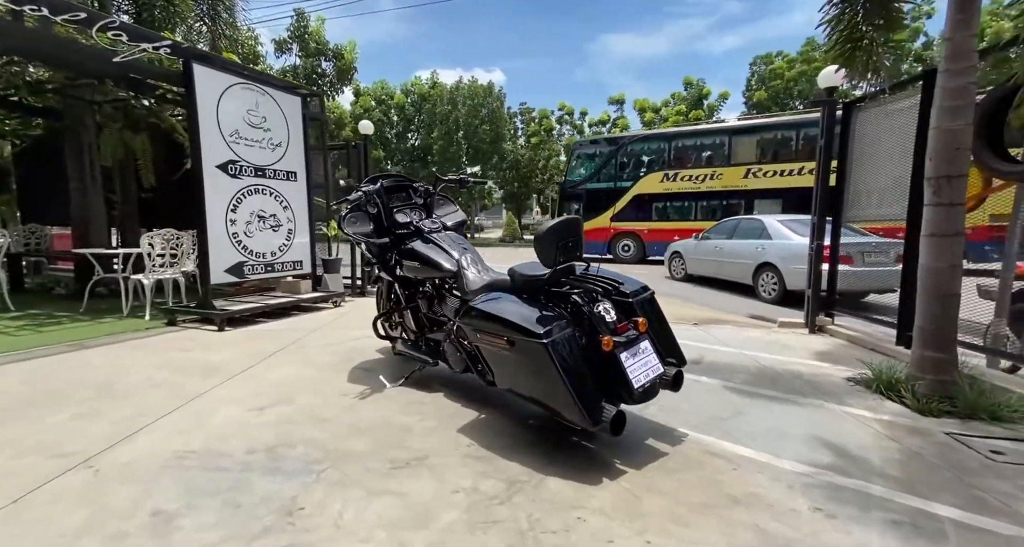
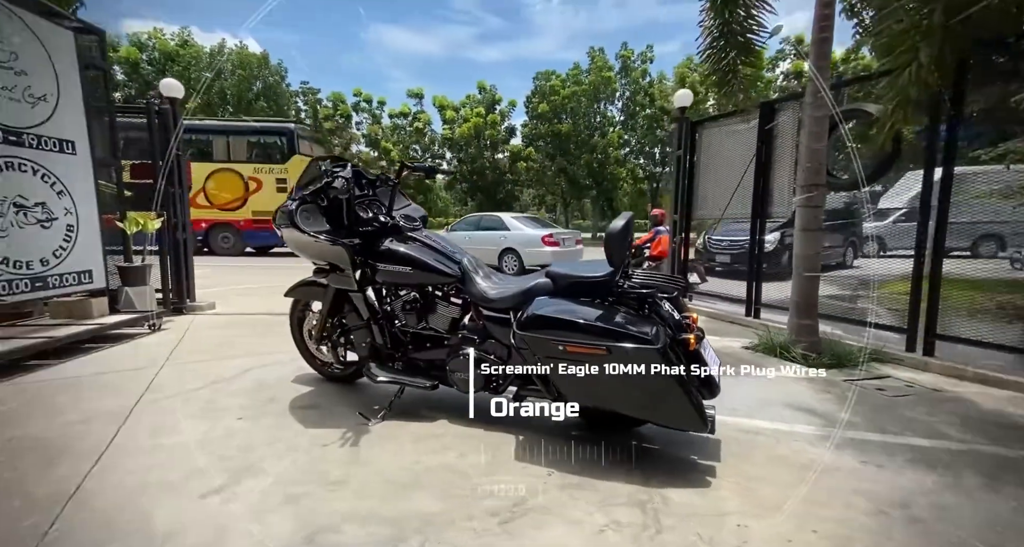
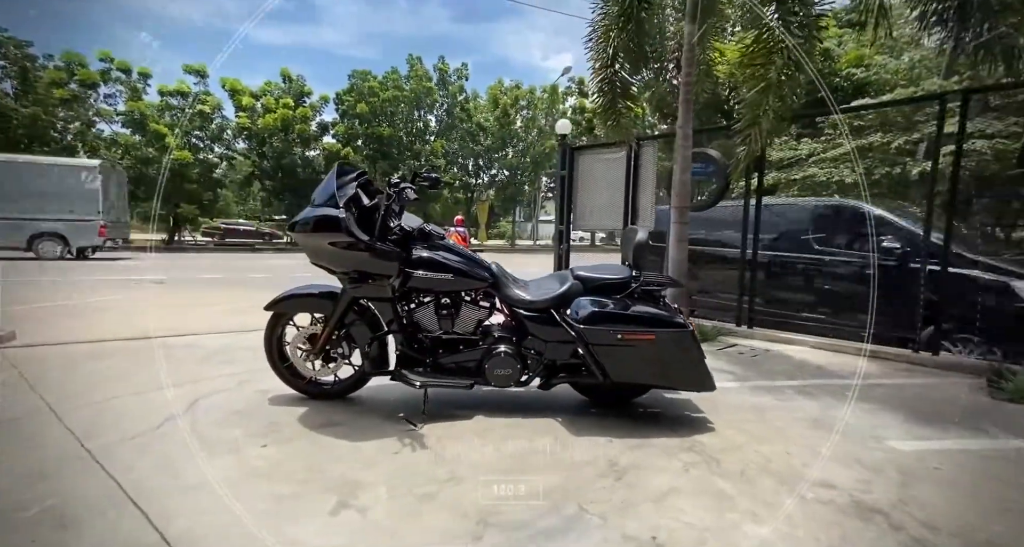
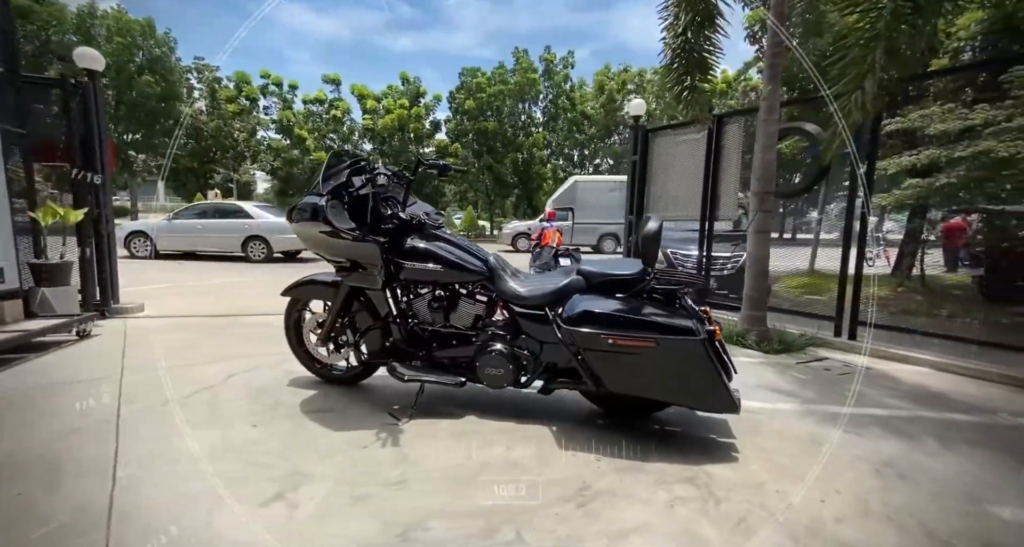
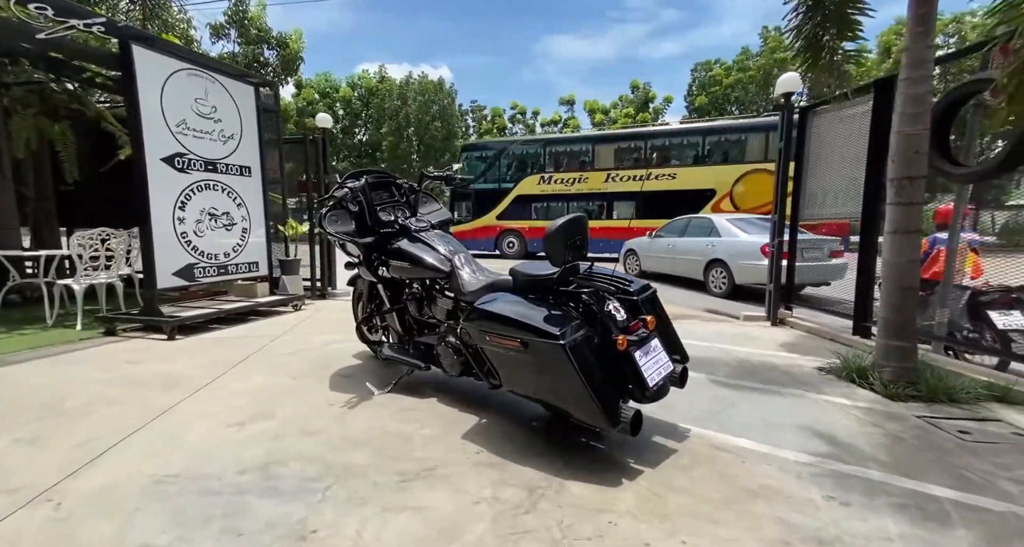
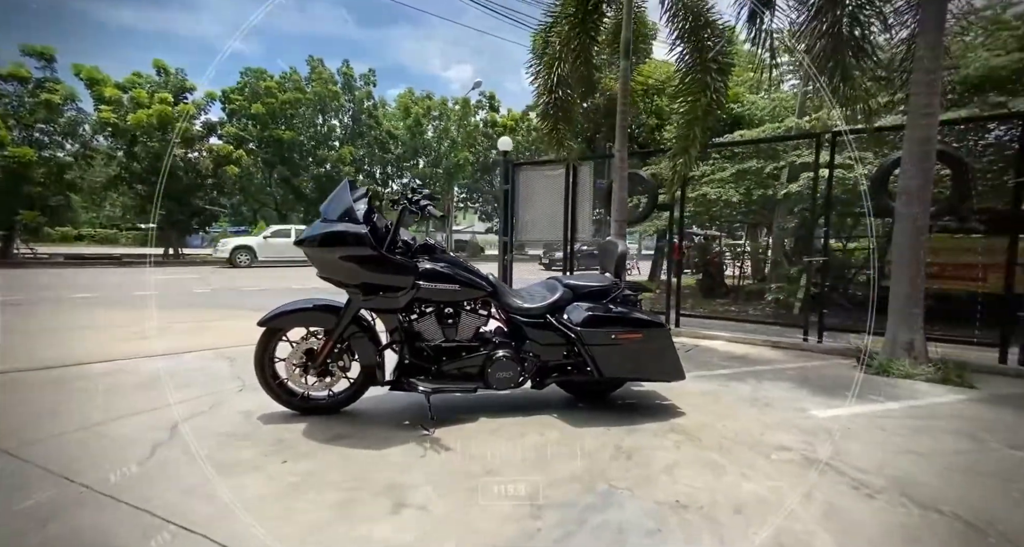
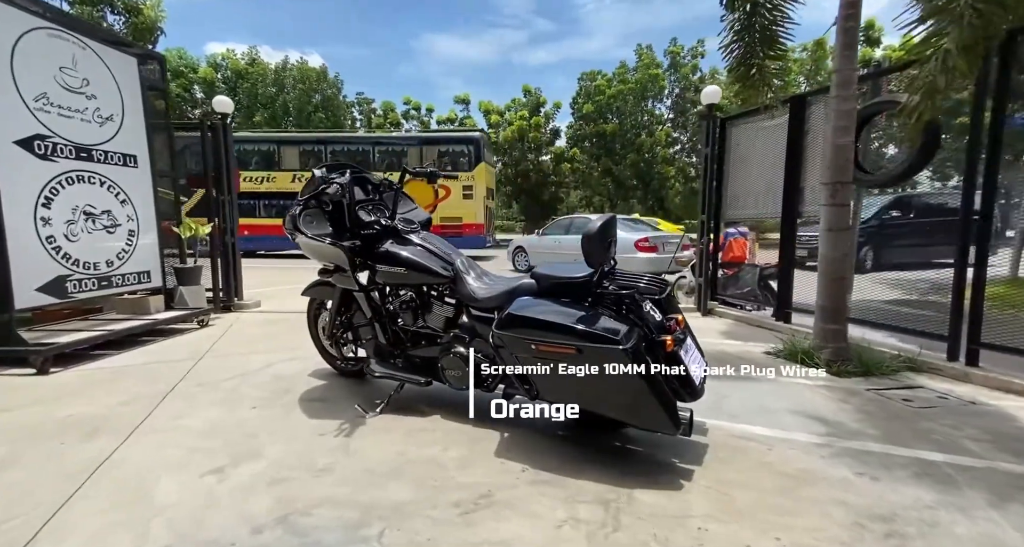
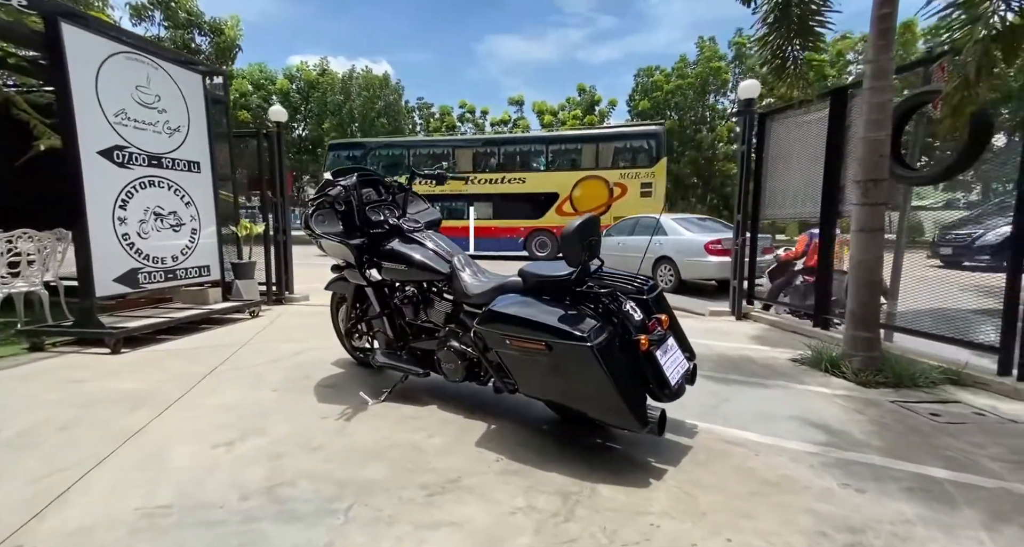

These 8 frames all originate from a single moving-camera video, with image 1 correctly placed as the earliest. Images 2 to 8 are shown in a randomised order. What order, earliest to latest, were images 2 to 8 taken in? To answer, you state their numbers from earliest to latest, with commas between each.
5, 8, 7, 2, 4, 3, 6
